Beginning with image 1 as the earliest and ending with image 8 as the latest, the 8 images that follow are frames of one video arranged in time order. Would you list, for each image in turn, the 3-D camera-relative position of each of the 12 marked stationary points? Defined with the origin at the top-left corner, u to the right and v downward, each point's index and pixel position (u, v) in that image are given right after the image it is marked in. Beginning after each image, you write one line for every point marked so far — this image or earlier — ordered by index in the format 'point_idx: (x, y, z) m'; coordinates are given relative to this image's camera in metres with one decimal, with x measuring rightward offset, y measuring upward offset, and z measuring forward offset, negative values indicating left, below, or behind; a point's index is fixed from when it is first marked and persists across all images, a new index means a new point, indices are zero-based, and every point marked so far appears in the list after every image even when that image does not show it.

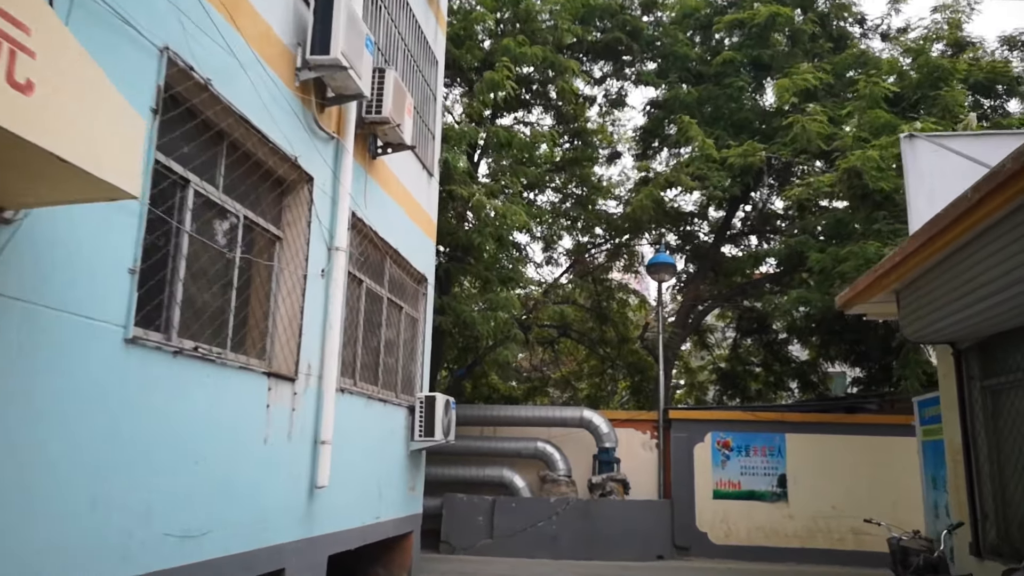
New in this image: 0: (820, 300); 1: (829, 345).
0: (+3.8, -0.1, +9.4) m
1: (+5.7, -1.0, +13.7) m
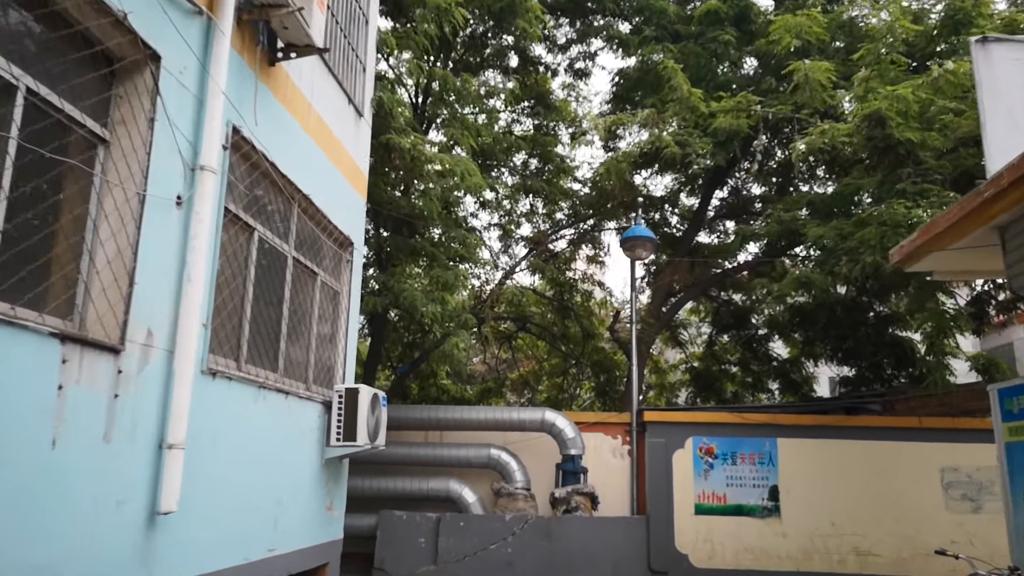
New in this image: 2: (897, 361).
0: (+3.3, +0.1, +8.0) m
1: (+4.9, -0.9, +12.4) m
2: (+6.0, -1.1, +11.9) m
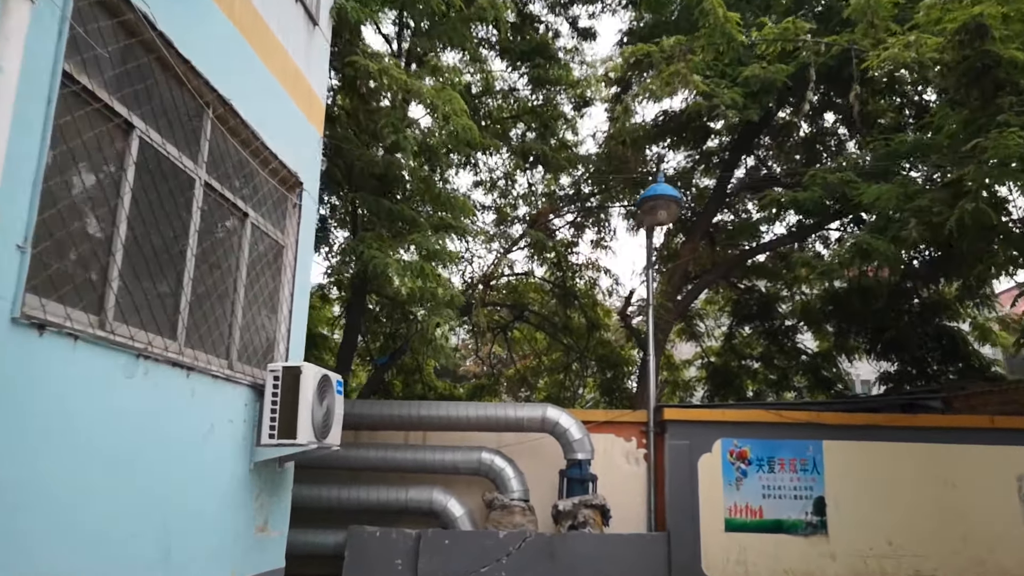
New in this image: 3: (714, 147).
0: (+3.3, +0.4, +6.6) m
1: (+4.9, -0.6, +11.0) m
2: (+5.9, -0.9, +10.5) m
3: (+3.1, +2.1, +11.7) m
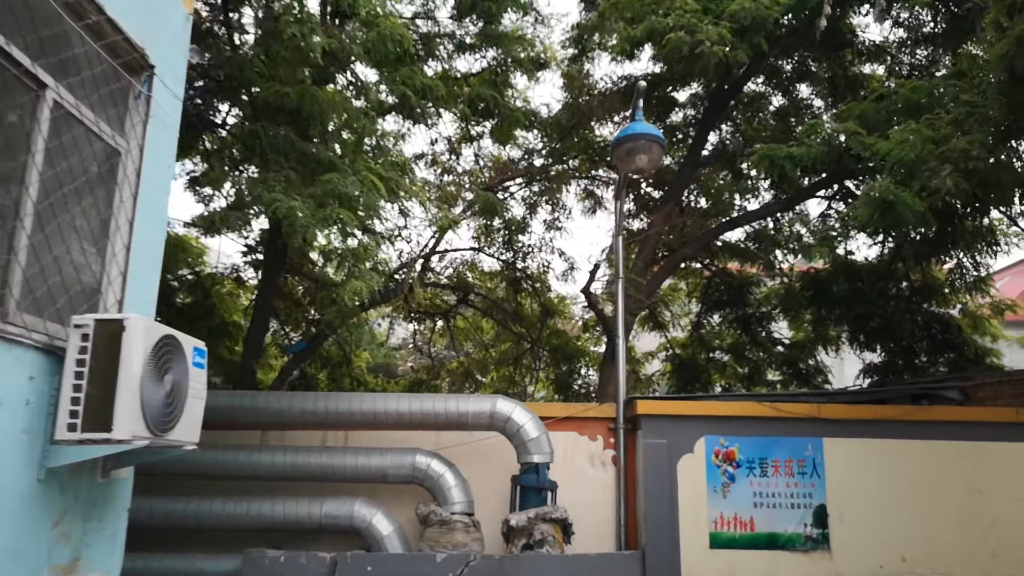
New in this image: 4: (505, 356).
0: (+2.9, +0.7, +5.4) m
1: (+4.1, -0.4, +9.9) m
2: (+5.2, -0.7, +9.5) m
3: (+2.3, +2.4, +10.5) m
4: (-0.1, -1.0, +11.5) m
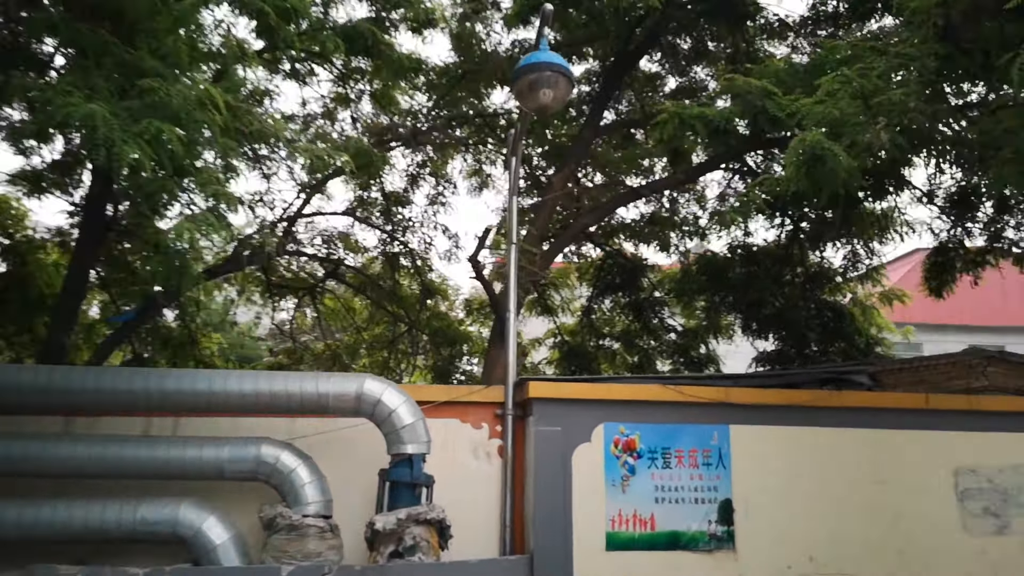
0: (+2.1, +0.9, +4.8) m
1: (+2.7, -0.2, +9.4) m
2: (+3.8, -0.5, +9.3) m
3: (+0.8, +2.6, +9.8) m
4: (-1.8, -0.7, +10.4) m
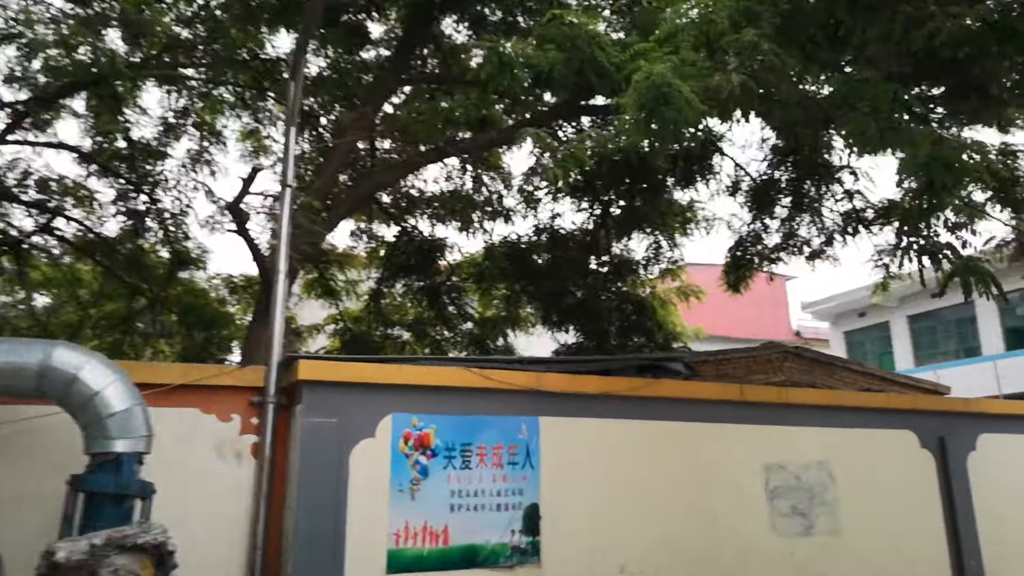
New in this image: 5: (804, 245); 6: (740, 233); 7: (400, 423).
0: (+1.0, +1.1, +4.2) m
1: (+0.2, -0.1, +8.7) m
2: (+1.3, -0.5, +8.9) m
3: (-1.5, +2.8, +8.6) m
4: (-4.4, -0.3, +8.4) m
5: (+3.1, +0.5, +8.1) m
6: (+2.5, +0.6, +8.2) m
7: (-0.7, -0.8, +4.5) m
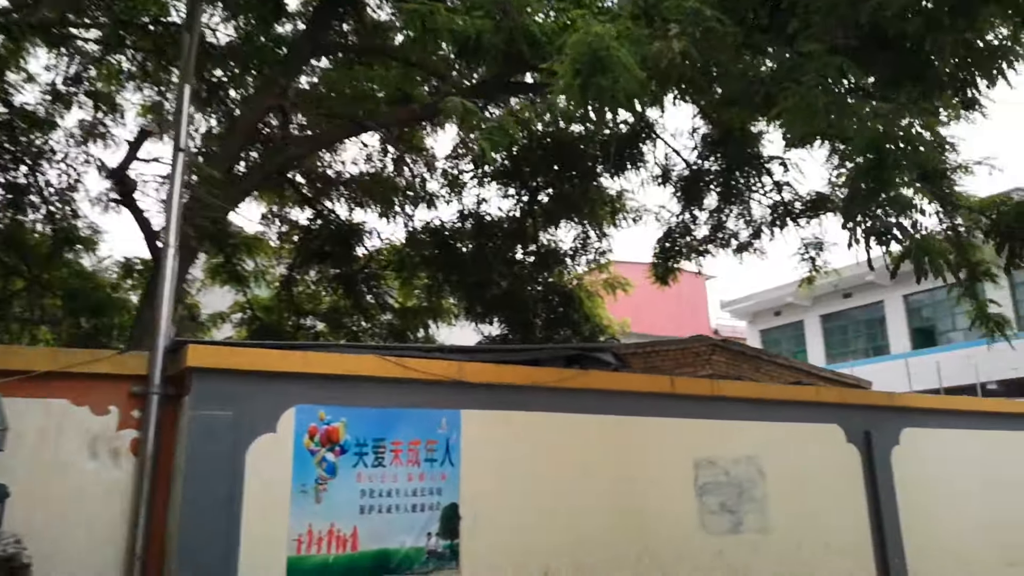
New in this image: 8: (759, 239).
0: (+0.6, +1.2, +3.9) m
1: (-0.7, 0.0, +8.3) m
2: (+0.4, -0.4, +8.6) m
3: (-2.3, +3.0, +8.1) m
4: (-5.2, -0.2, +7.5) m
5: (+2.3, +0.5, +8.0) m
6: (+1.7, +0.7, +8.1) m
7: (-1.1, -0.7, +4.1) m
8: (+2.5, +0.5, +7.8) m
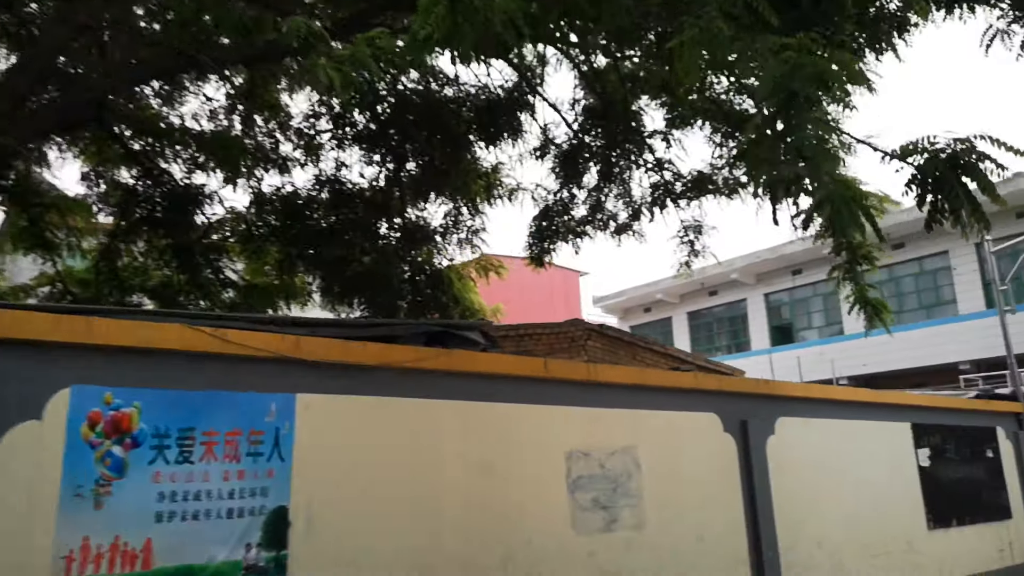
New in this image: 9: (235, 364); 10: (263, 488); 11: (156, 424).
0: (0.0, +1.3, +3.3) m
1: (-2.0, +0.3, +7.5) m
2: (-1.0, -0.2, +7.9) m
3: (-3.5, +3.2, +6.9) m
4: (-6.3, +0.2, +5.9) m
5: (+1.0, +0.7, +7.6) m
6: (+0.3, +0.9, +7.6) m
7: (-1.8, -0.5, +3.2) m
8: (+1.2, +0.6, +7.4) m
9: (-1.3, -0.4, +3.6) m
10: (-1.2, -1.0, +3.7) m
11: (-1.6, -0.6, +3.4) m
